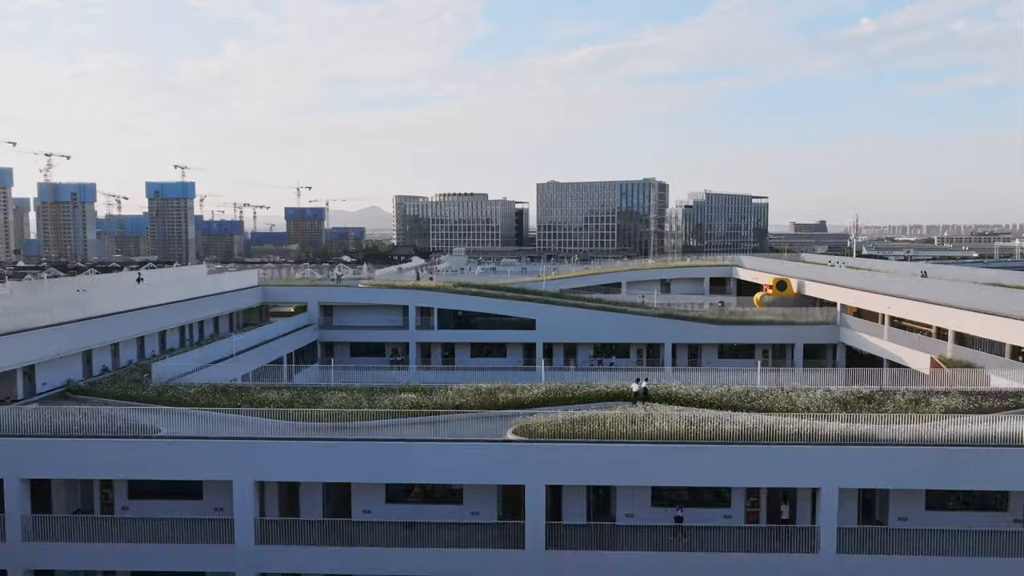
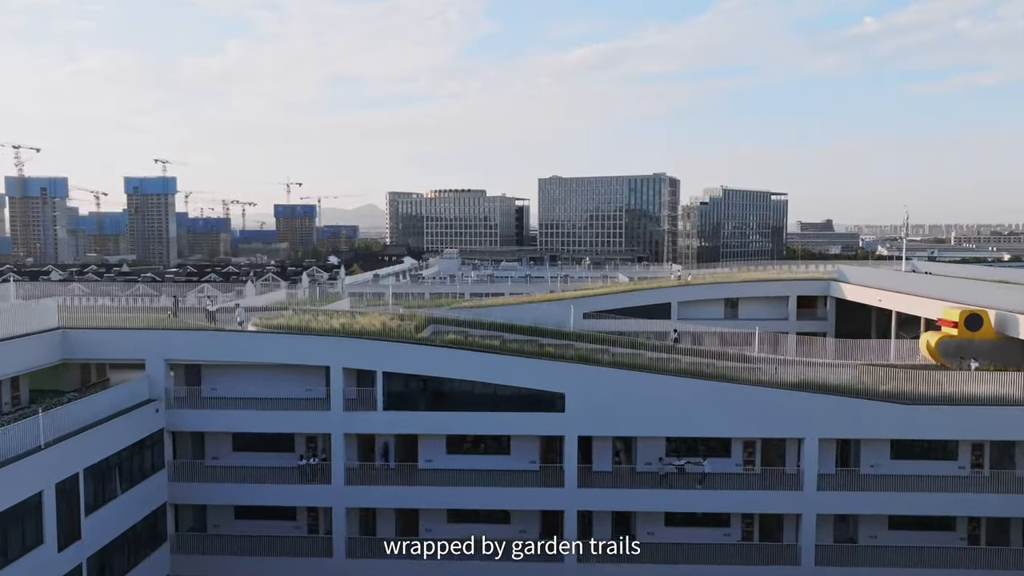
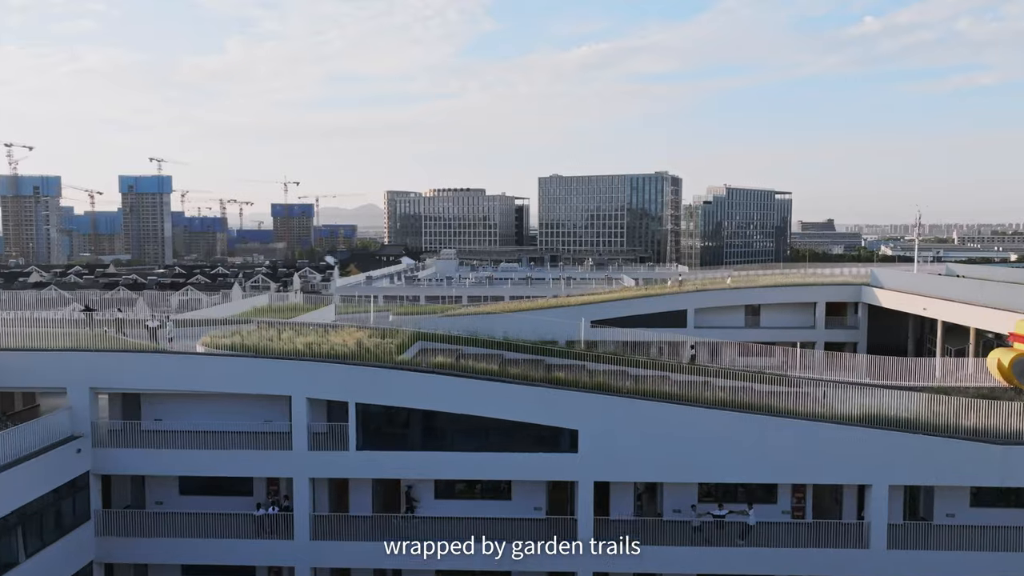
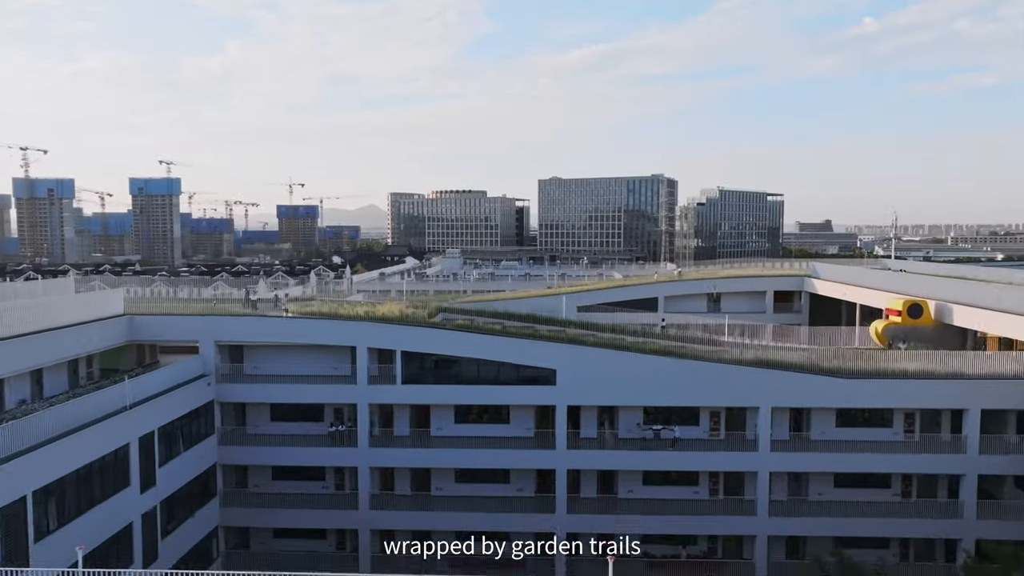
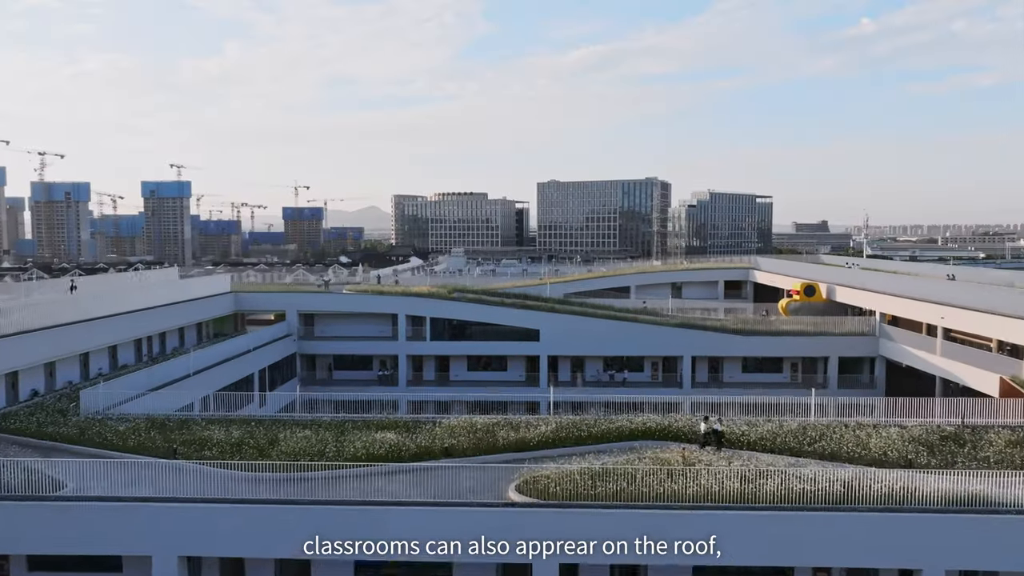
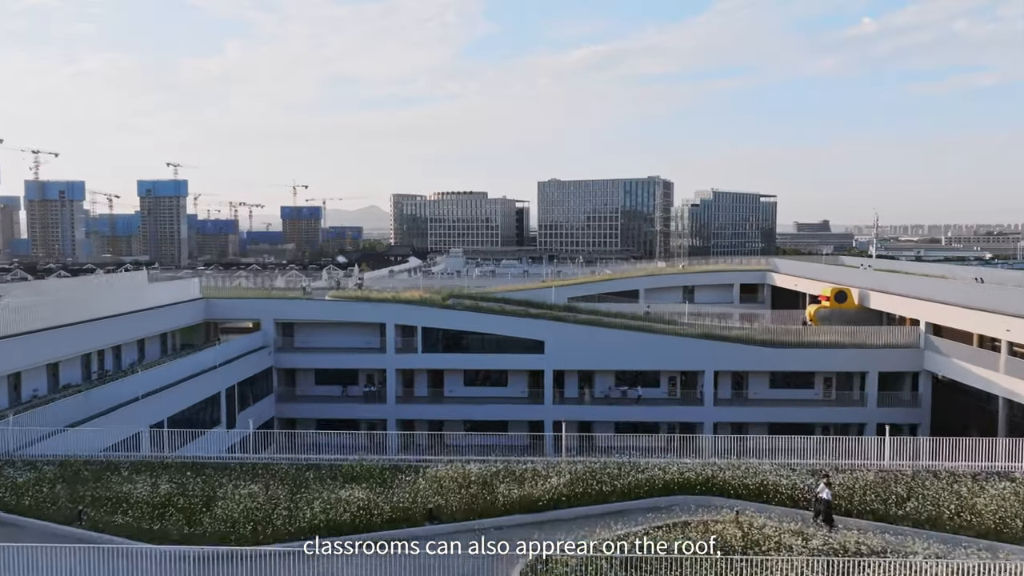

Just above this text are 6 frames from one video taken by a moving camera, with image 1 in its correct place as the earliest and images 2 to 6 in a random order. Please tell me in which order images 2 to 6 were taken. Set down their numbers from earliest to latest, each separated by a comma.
5, 6, 4, 2, 3
